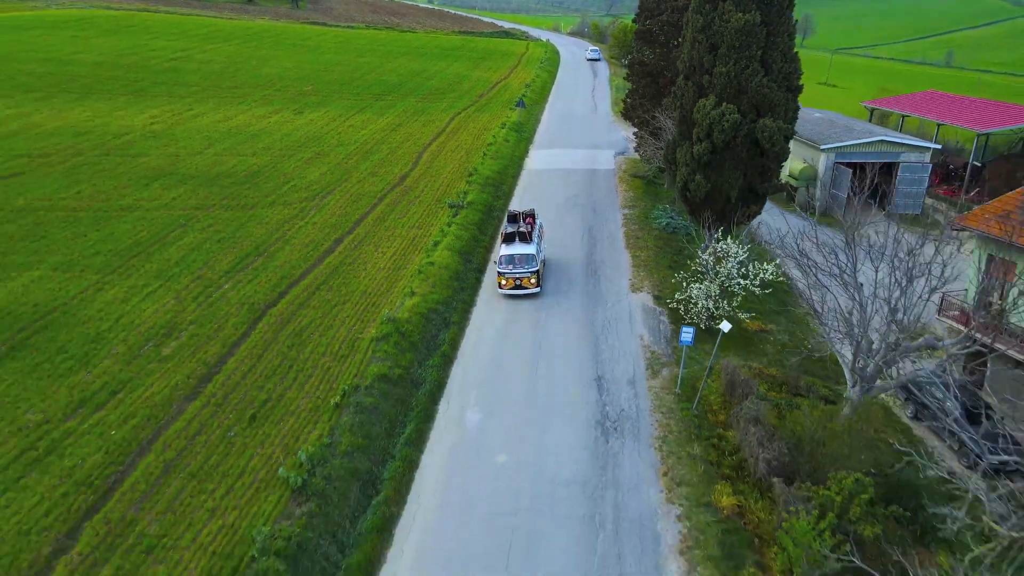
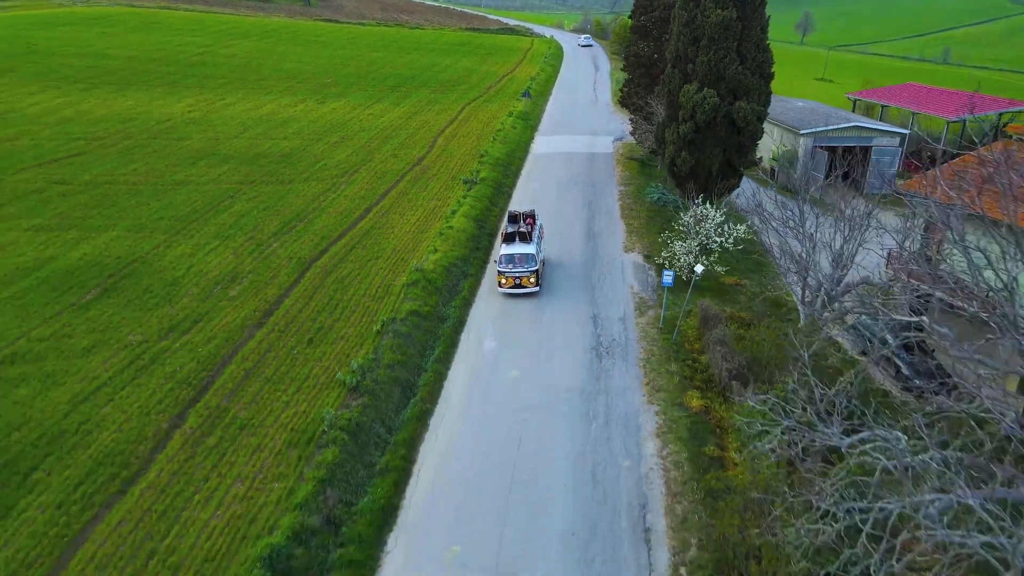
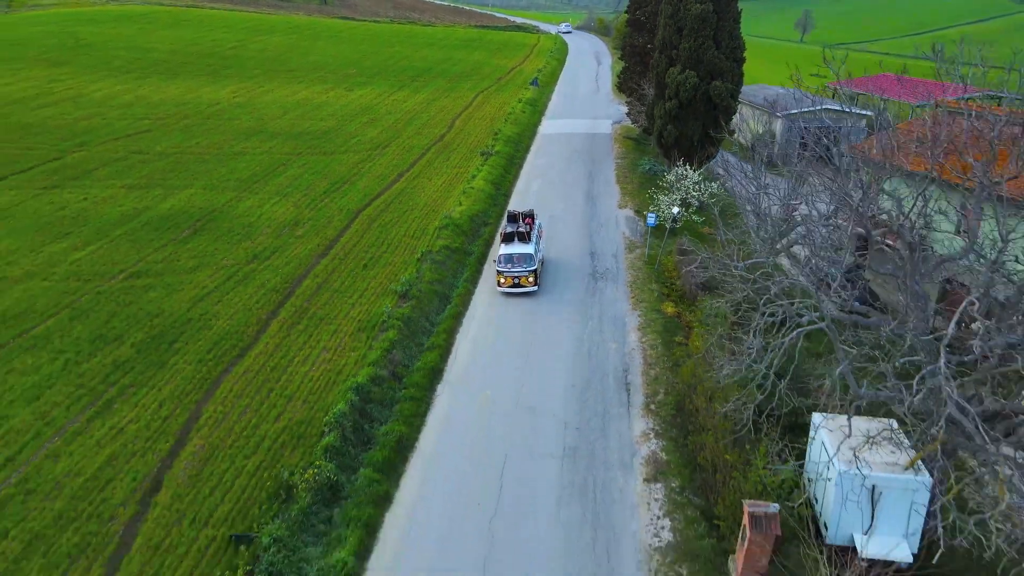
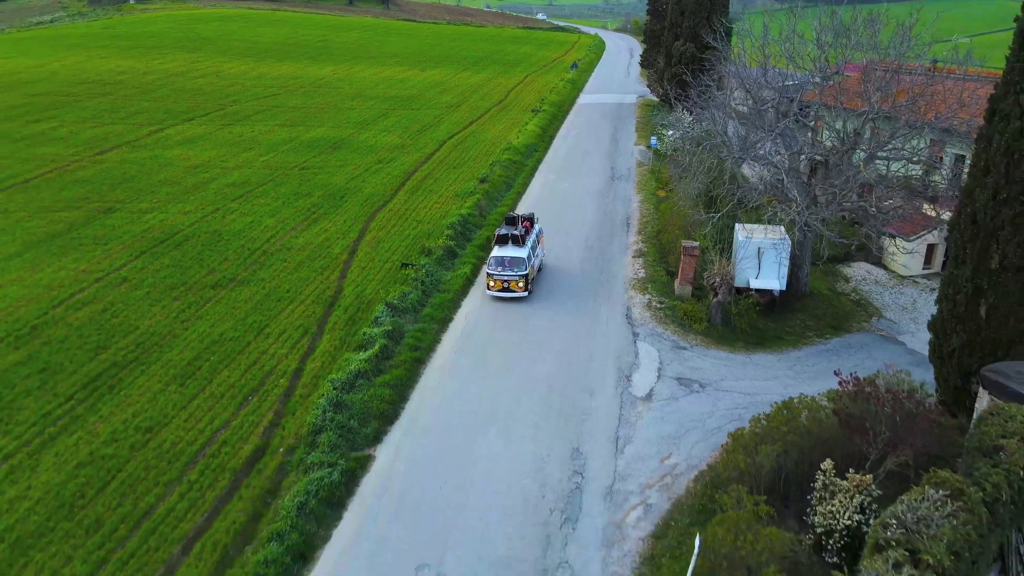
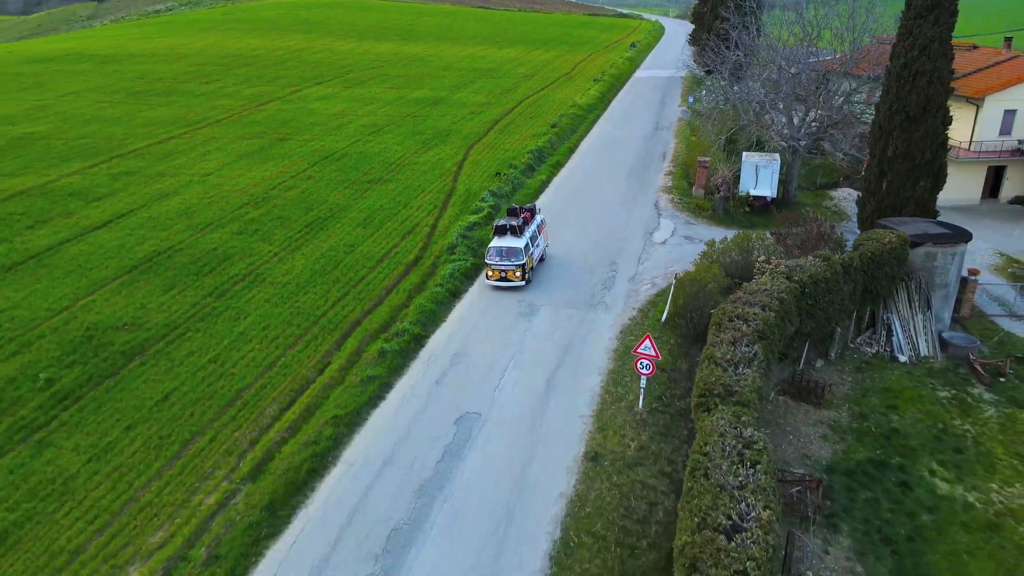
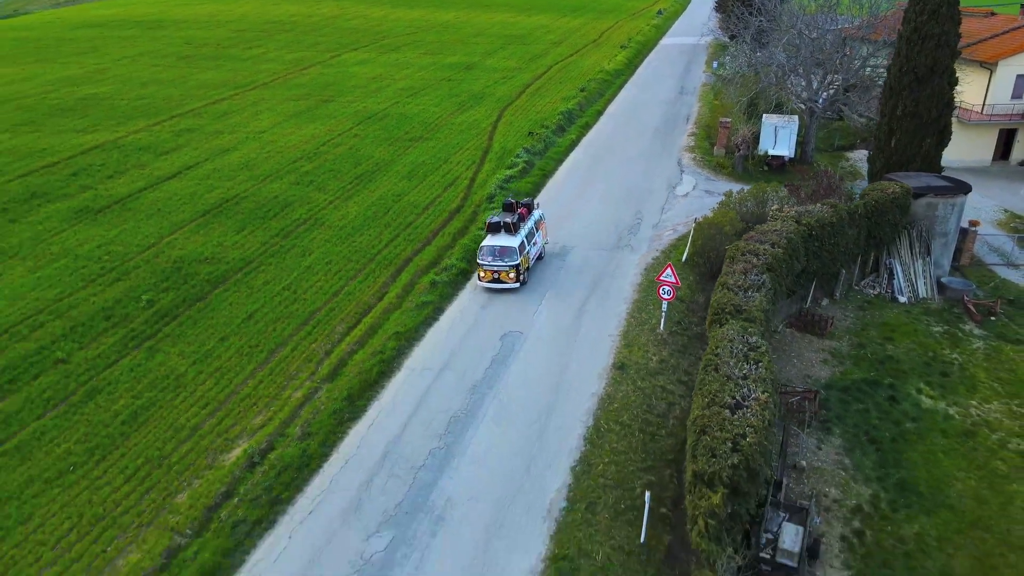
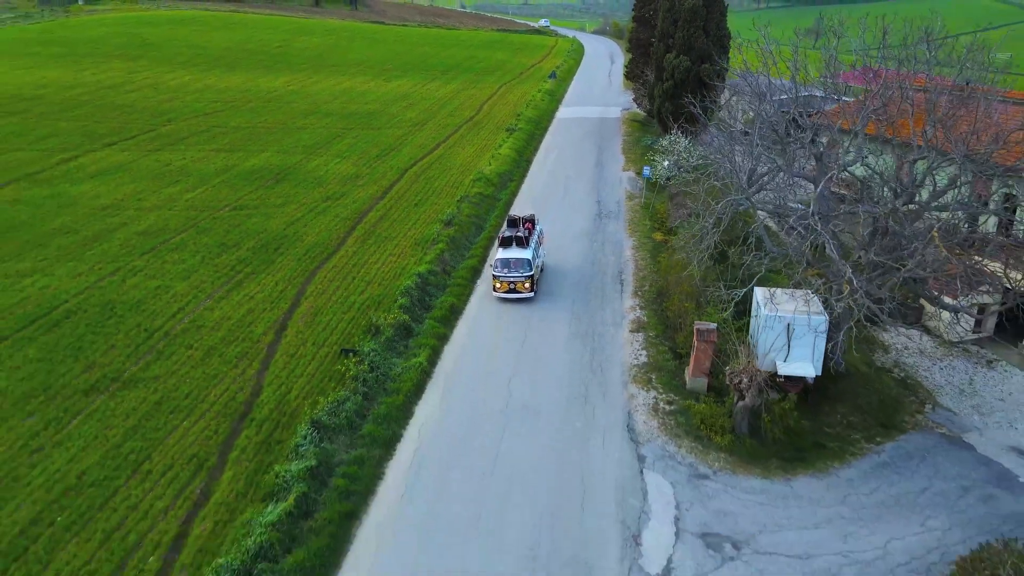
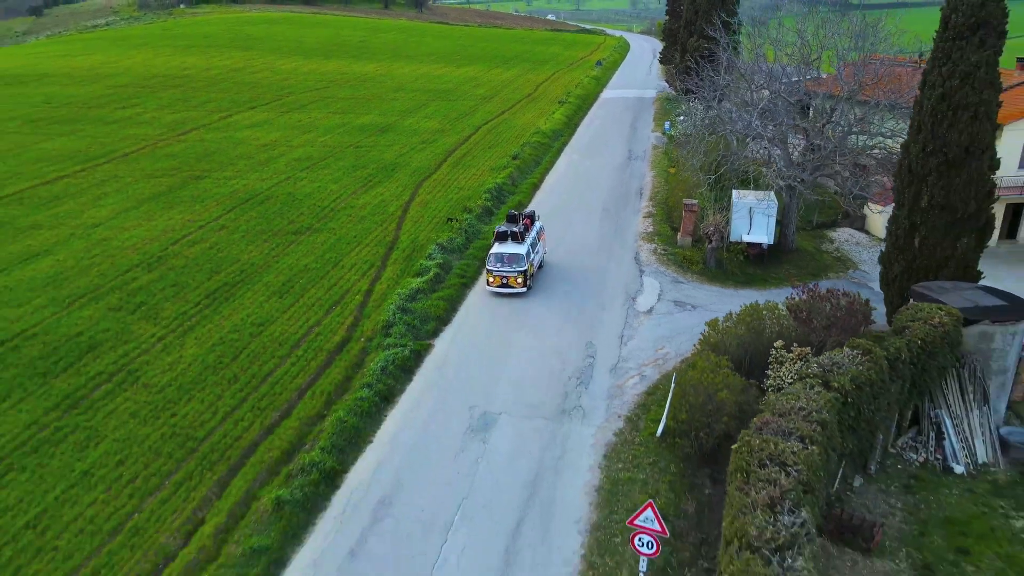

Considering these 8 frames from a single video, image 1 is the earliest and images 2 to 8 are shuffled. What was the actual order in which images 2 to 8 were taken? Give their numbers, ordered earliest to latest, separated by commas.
2, 3, 7, 4, 8, 5, 6
